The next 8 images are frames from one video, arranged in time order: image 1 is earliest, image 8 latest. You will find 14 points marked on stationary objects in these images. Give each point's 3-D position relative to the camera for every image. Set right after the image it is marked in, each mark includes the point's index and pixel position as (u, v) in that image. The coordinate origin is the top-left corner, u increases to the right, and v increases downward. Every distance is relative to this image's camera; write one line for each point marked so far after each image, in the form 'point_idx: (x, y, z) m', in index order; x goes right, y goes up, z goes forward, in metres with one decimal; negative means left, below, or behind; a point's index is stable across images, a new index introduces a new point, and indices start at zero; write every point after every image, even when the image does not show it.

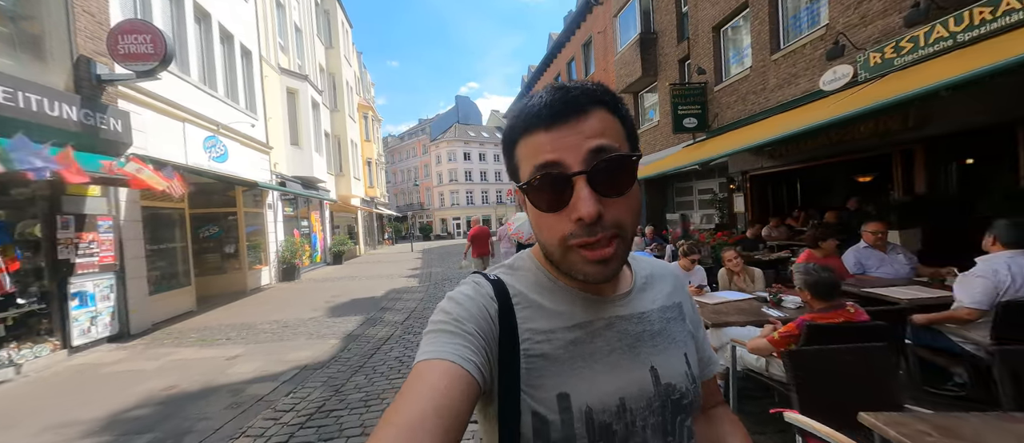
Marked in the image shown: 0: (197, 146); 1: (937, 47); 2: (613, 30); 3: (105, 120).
0: (-7.4, +1.8, +8.5) m
1: (+5.2, +2.1, +4.5) m
2: (+4.0, +7.7, +14.6) m
3: (-6.6, +1.6, +5.9) m
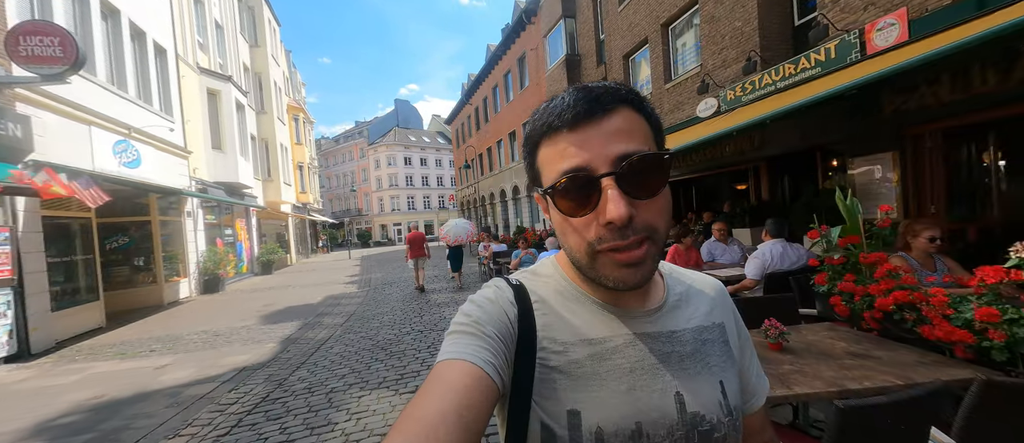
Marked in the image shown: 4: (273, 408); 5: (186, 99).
0: (-8.9, +1.6, +8.0) m
1: (+4.1, +2.2, +6.0) m
2: (+1.3, +7.5, +15.9) m
3: (-7.7, +1.5, +5.6) m
4: (-2.4, -1.9, +3.7) m
5: (-10.8, +4.1, +12.1) m
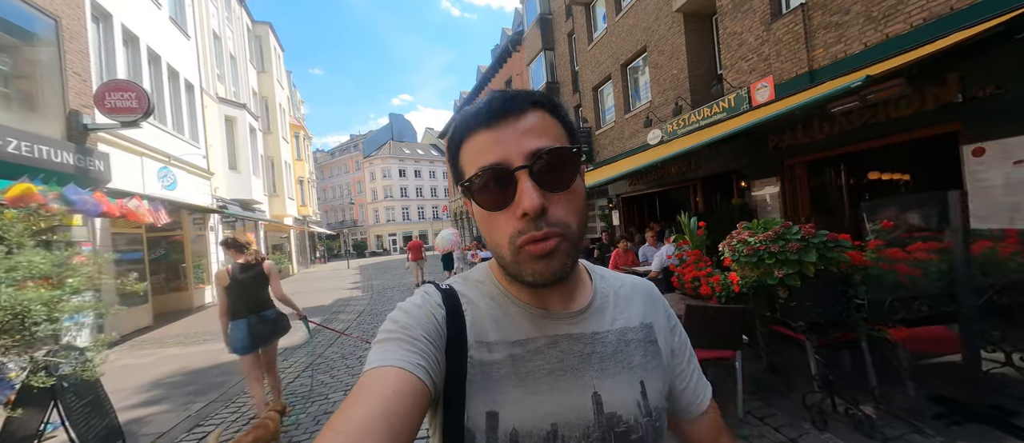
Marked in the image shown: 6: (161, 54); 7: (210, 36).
0: (-9.3, +1.2, +9.5) m
1: (+3.7, +2.0, +7.7) m
2: (+0.7, +7.1, +17.6) m
3: (-8.1, +1.1, +7.1) m
4: (-2.7, -2.1, +5.2) m
5: (-11.3, +3.6, +13.6) m
6: (-10.3, +4.9, +10.7) m
7: (-12.2, +7.5, +14.8) m
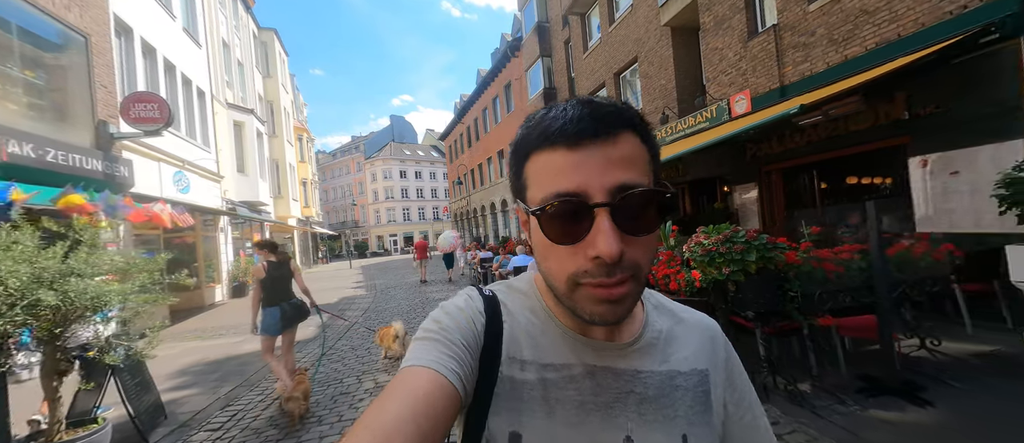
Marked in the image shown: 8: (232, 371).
0: (-9.4, +1.1, +10.0) m
1: (+3.7, +1.9, +8.2) m
2: (+0.7, +7.0, +18.1) m
3: (-8.2, +1.1, +7.6) m
4: (-2.8, -2.1, +5.7) m
5: (-11.3, +3.5, +14.1) m
6: (-10.3, +4.9, +11.3) m
7: (-12.3, +7.4, +15.3) m
8: (-4.2, -2.2, +5.4) m
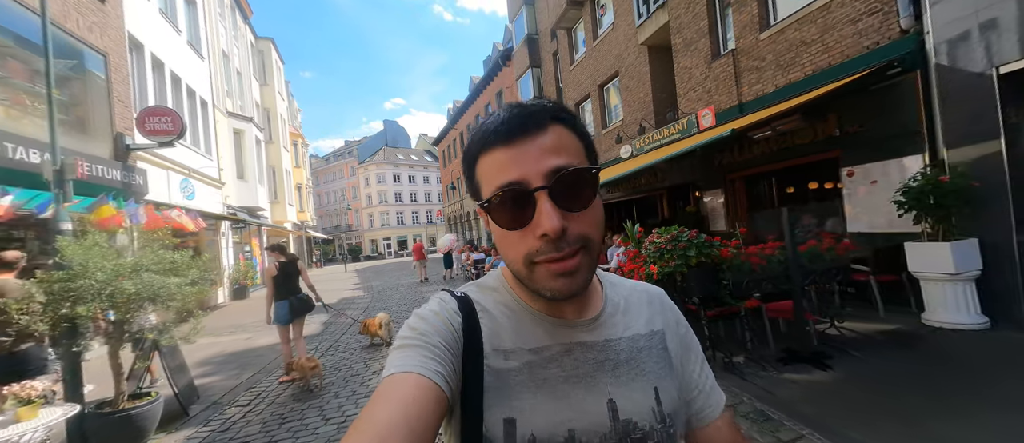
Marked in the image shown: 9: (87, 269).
0: (-9.6, +1.0, +10.5) m
1: (+3.4, +1.9, +8.9) m
2: (+0.2, +6.8, +18.9) m
3: (-8.4, +1.0, +8.1) m
4: (-3.0, -2.2, +6.3) m
5: (-11.7, +3.3, +14.6) m
6: (-10.7, +4.7, +11.8) m
7: (-12.7, +7.2, +15.8) m
8: (-4.3, -2.3, +6.0) m
9: (-3.6, -0.4, +3.1) m
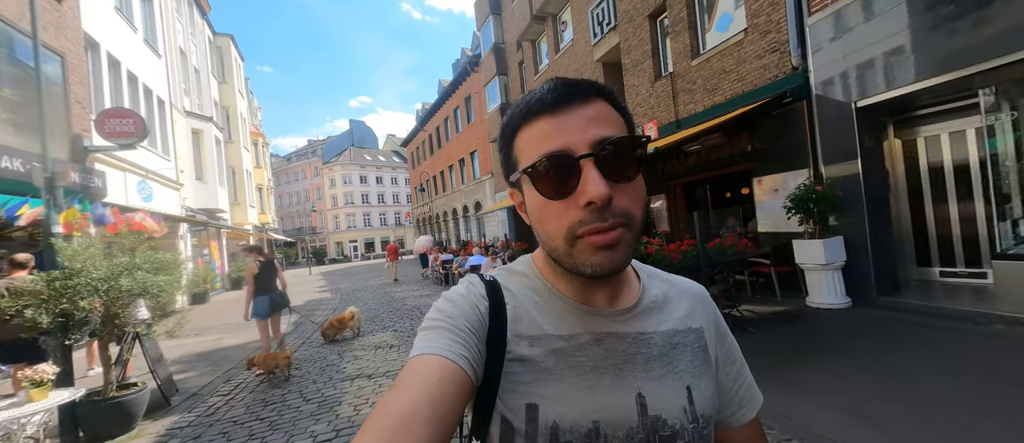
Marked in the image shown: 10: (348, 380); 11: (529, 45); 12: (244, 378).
0: (-10.6, +0.9, +10.3) m
1: (+2.5, +1.8, +9.8) m
2: (-1.5, +6.7, +19.5) m
3: (-9.2, +0.9, +8.0) m
4: (-3.6, -2.2, +6.6) m
5: (-13.0, +3.2, +14.2) m
6: (-11.8, +4.6, +11.5) m
7: (-14.1, +7.1, +15.4) m
8: (-5.0, -2.4, +6.3) m
9: (-4.0, -0.4, +3.4) m
10: (-2.0, -1.9, +4.5) m
11: (+0.7, +7.1, +14.7) m
12: (-3.8, -2.2, +5.3) m
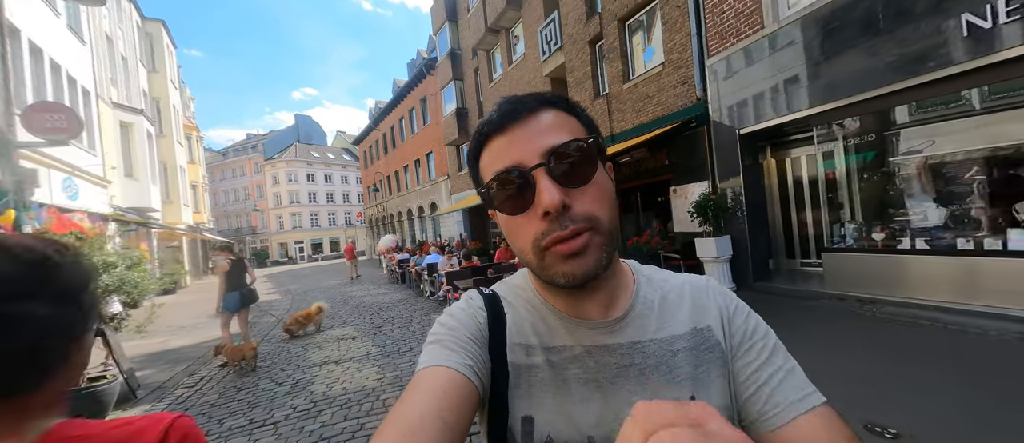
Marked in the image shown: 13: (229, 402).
0: (-11.9, +0.9, +9.7) m
1: (+1.2, +1.8, +10.8) m
2: (-4.0, +6.7, +19.9) m
3: (-10.2, +0.9, +7.6) m
4: (-4.5, -2.2, +6.9) m
5: (-14.8, +3.2, +13.3) m
6: (-13.2, +4.6, +10.8) m
7: (-16.0, +7.1, +14.3) m
8: (-5.8, -2.4, +6.3) m
9: (-4.5, -0.4, +3.6) m
10: (-2.6, -1.9, +4.9) m
11: (-1.2, +7.1, +15.5) m
12: (-4.6, -2.3, +5.5) m
13: (-3.2, -2.0, +4.1) m
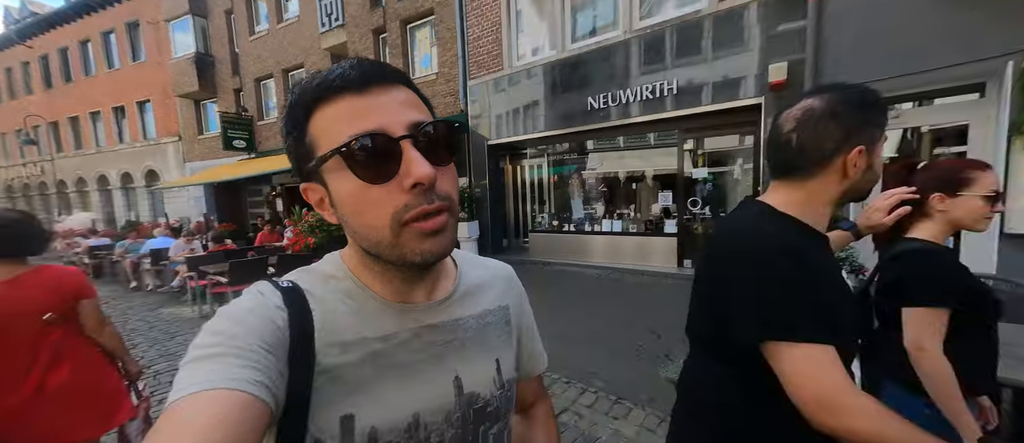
0: (-15.6, +1.7, +2.2) m
1: (-5.2, +2.3, +10.4) m
2: (-14.4, +7.8, +15.0) m
3: (-13.0, +1.5, +1.4) m
4: (-8.0, -1.8, +4.1) m
5: (-19.8, +4.2, +3.5) m
6: (-17.0, +5.5, +2.3) m
7: (-21.2, +8.2, +3.6) m
8: (-8.8, -1.9, +2.9) m
9: (-6.1, -0.1, +1.4) m
10: (-5.3, -1.6, +3.5) m
11: (-9.6, +7.9, +12.8) m
12: (-7.3, -1.9, +2.9) m
13: (-5.4, -1.7, +2.5) m
